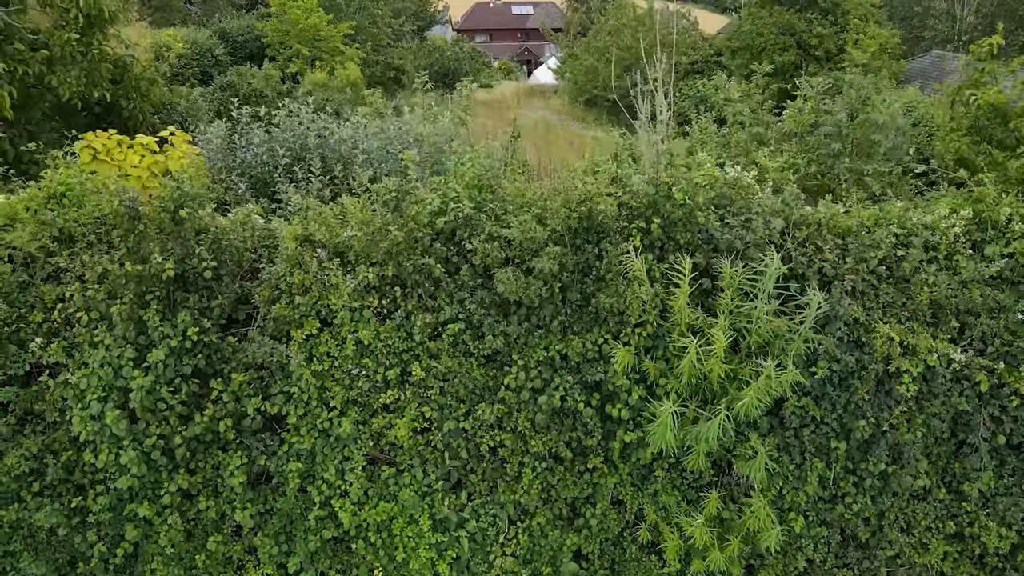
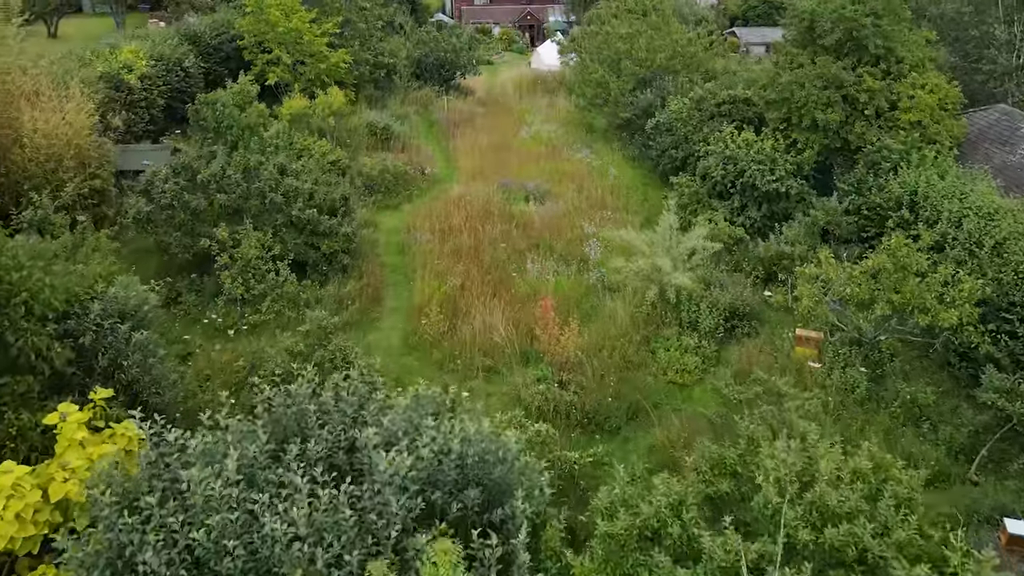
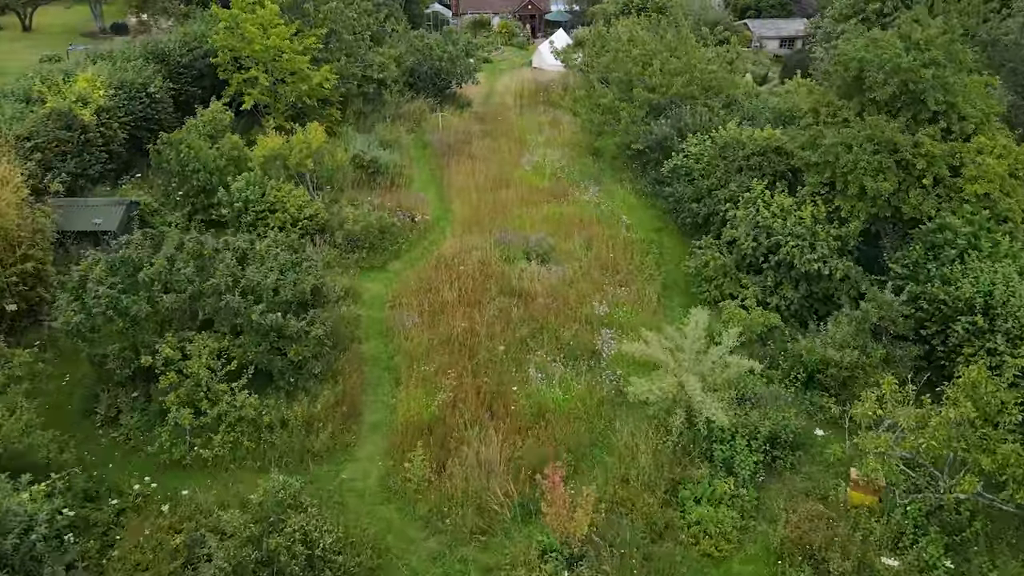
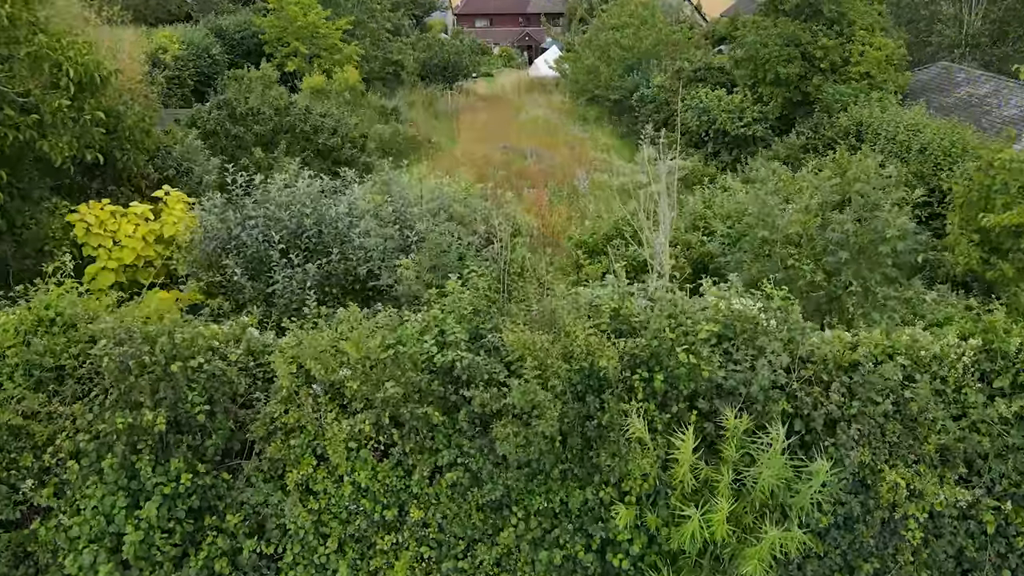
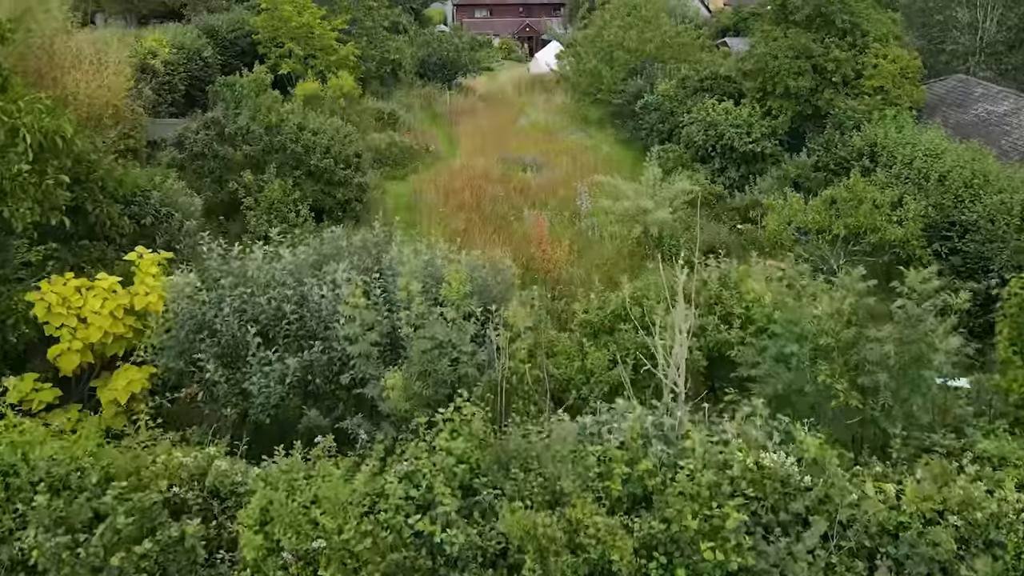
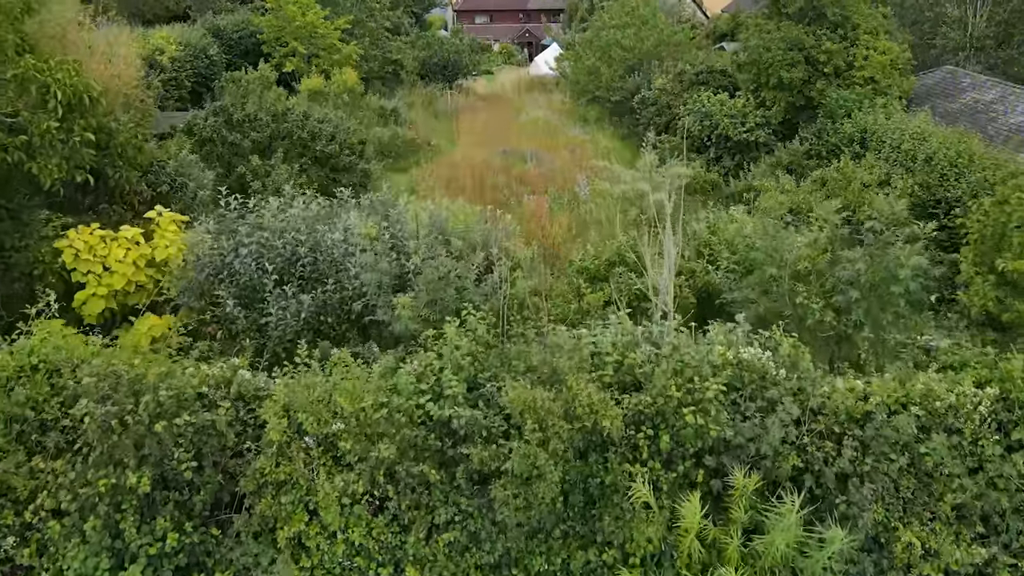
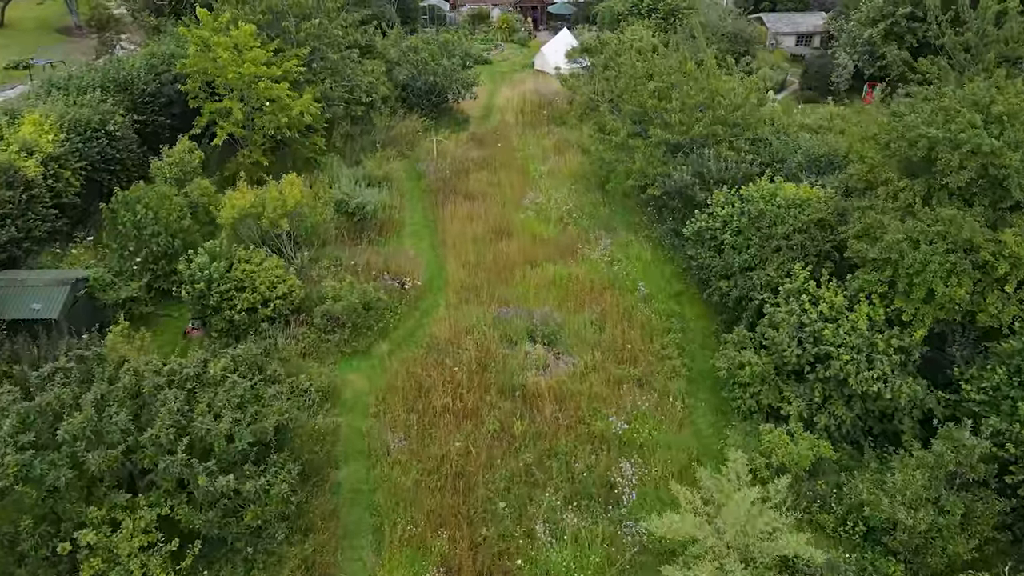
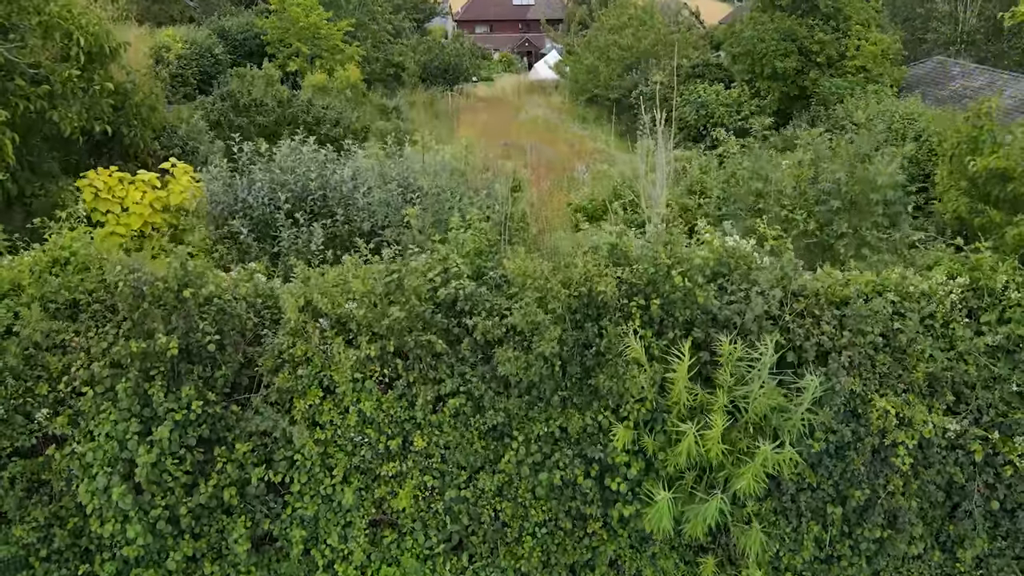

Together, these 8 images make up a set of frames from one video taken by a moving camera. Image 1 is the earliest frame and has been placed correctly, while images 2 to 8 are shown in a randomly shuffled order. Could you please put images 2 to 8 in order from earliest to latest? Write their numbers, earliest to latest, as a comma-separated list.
8, 4, 6, 5, 2, 3, 7
